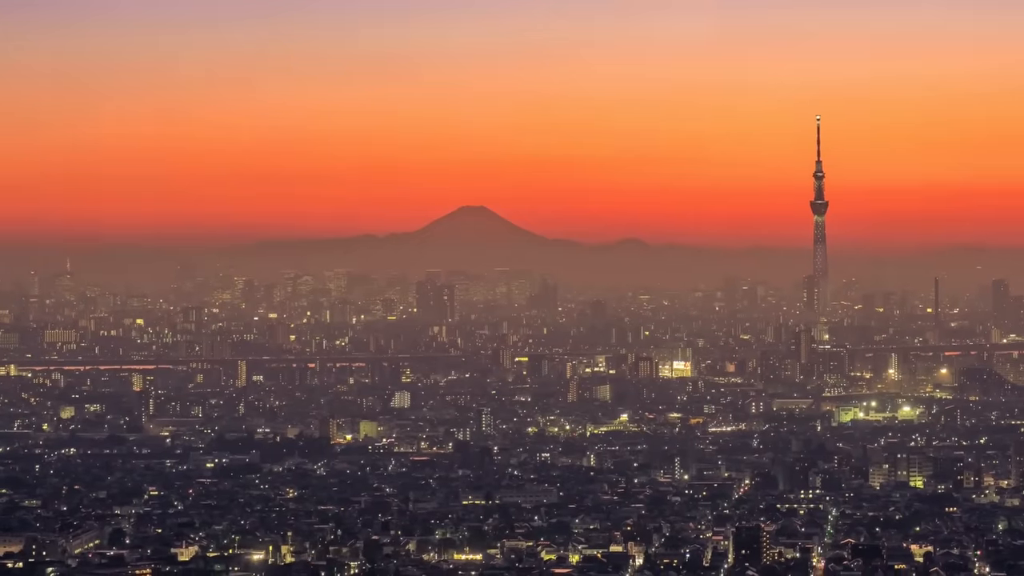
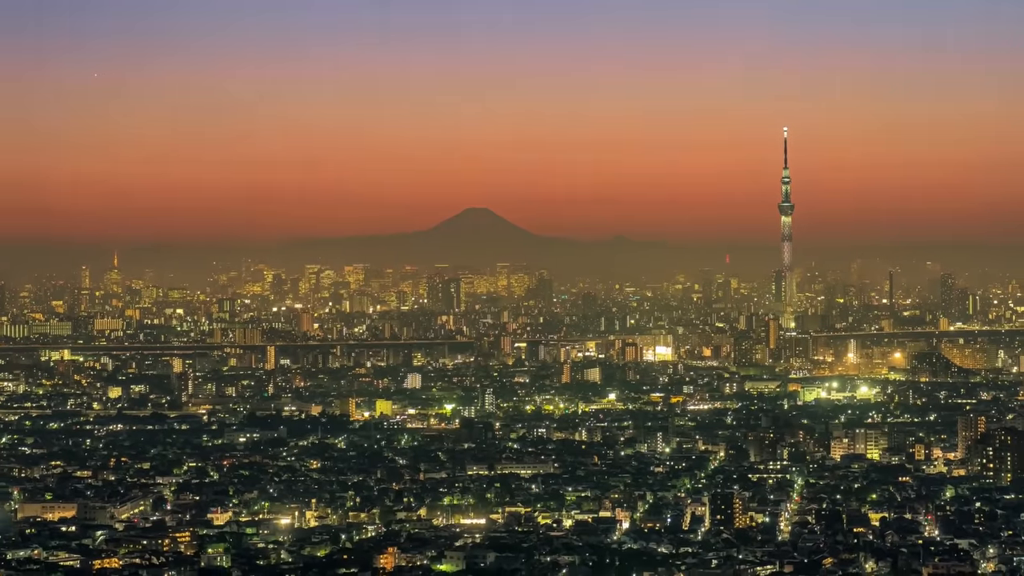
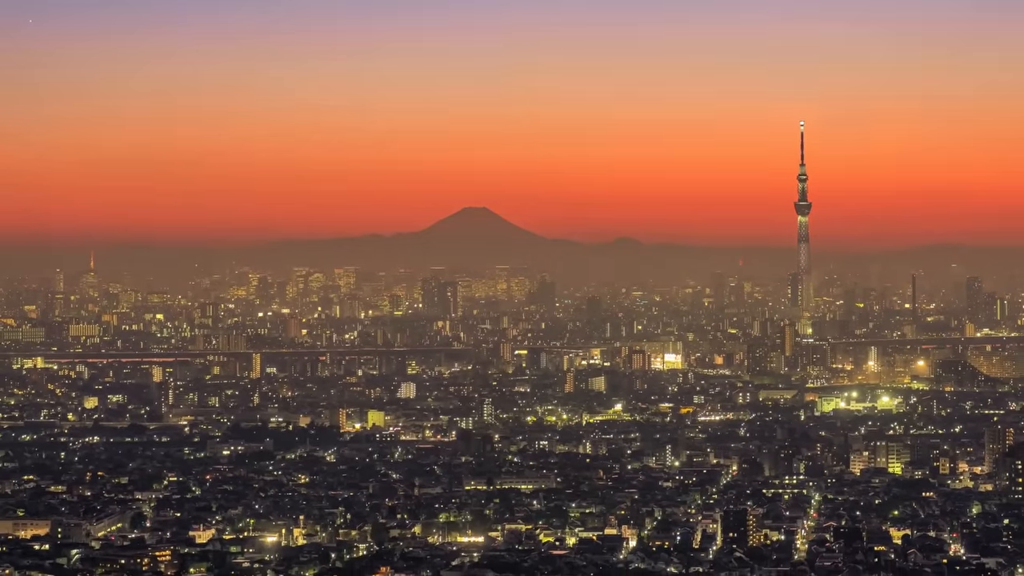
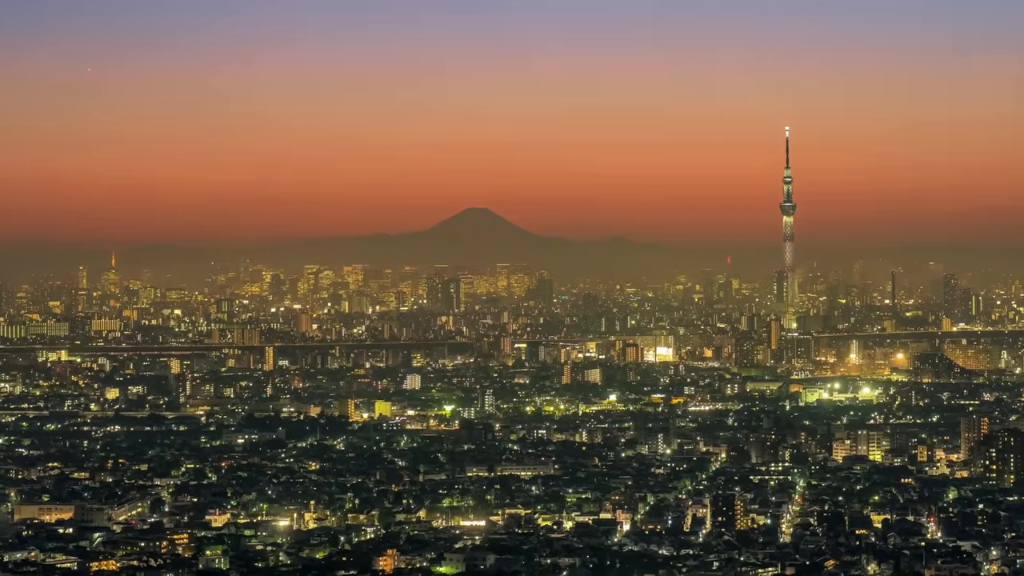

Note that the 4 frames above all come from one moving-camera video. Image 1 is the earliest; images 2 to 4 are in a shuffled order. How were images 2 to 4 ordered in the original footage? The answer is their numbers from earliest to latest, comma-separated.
3, 4, 2
